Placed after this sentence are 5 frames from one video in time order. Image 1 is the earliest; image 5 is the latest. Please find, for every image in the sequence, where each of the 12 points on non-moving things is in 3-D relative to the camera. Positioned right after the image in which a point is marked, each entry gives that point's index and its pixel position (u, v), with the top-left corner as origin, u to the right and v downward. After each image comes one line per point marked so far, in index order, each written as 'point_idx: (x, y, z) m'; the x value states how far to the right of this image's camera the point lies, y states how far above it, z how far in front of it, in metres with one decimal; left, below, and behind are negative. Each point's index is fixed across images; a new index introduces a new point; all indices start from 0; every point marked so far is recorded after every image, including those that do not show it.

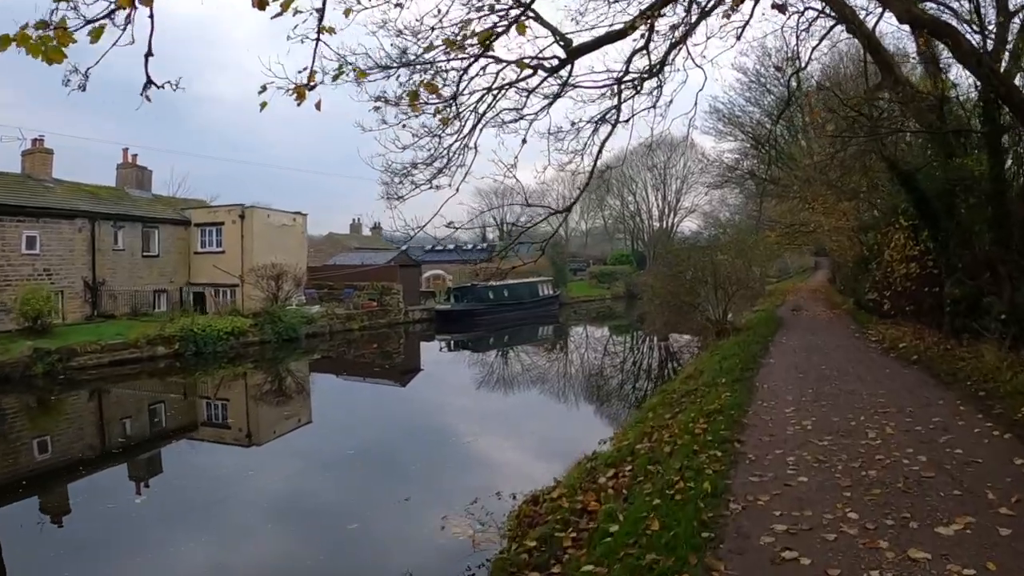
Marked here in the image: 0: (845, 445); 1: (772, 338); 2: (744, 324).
0: (+2.7, -1.3, +5.4) m
1: (+4.7, -0.9, +12.0) m
2: (+6.1, -0.9, +17.5) m
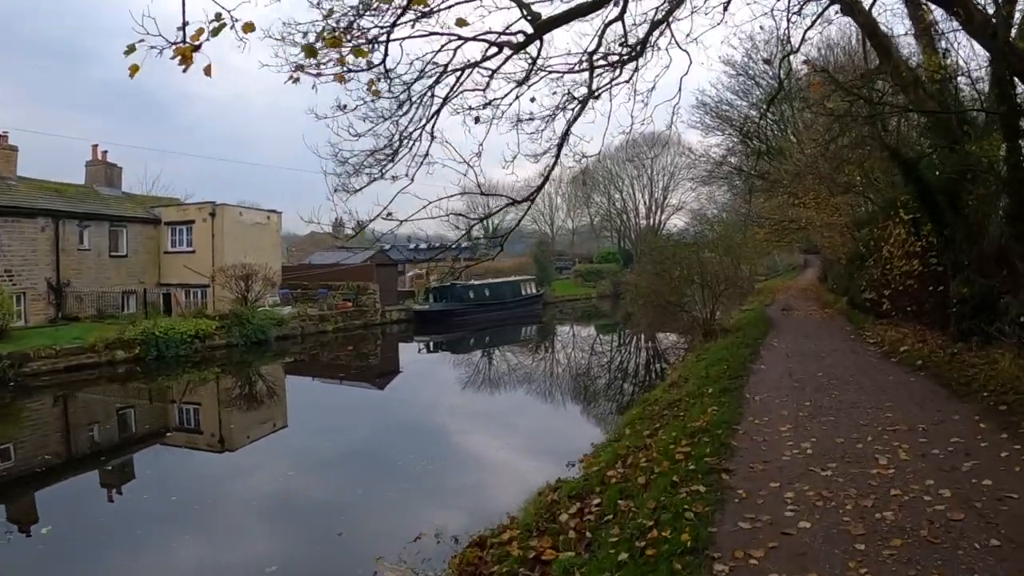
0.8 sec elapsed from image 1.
0: (+2.3, -1.3, +4.5) m
1: (+4.2, -0.9, +11.2) m
2: (+5.5, -0.9, +16.7) m
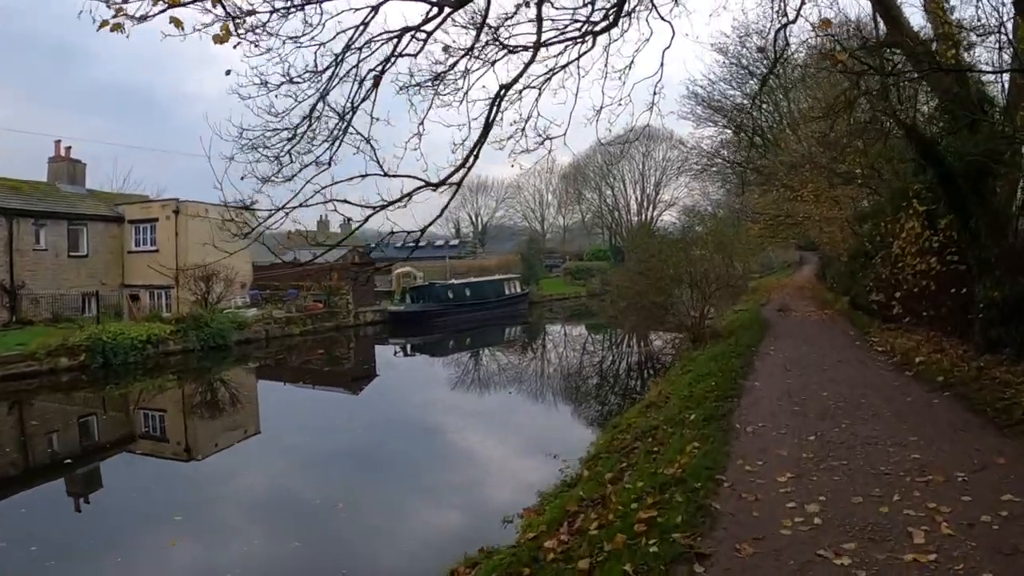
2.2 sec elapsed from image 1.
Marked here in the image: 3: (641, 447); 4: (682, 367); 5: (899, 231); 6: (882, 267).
0: (+1.7, -1.3, +3.2) m
1: (+3.6, -0.9, +9.9) m
2: (+4.9, -0.9, +15.3) m
3: (+1.1, -1.4, +5.8) m
4: (+2.5, -1.2, +9.7) m
5: (+5.6, +0.8, +9.5) m
6: (+5.7, +0.3, +10.2) m
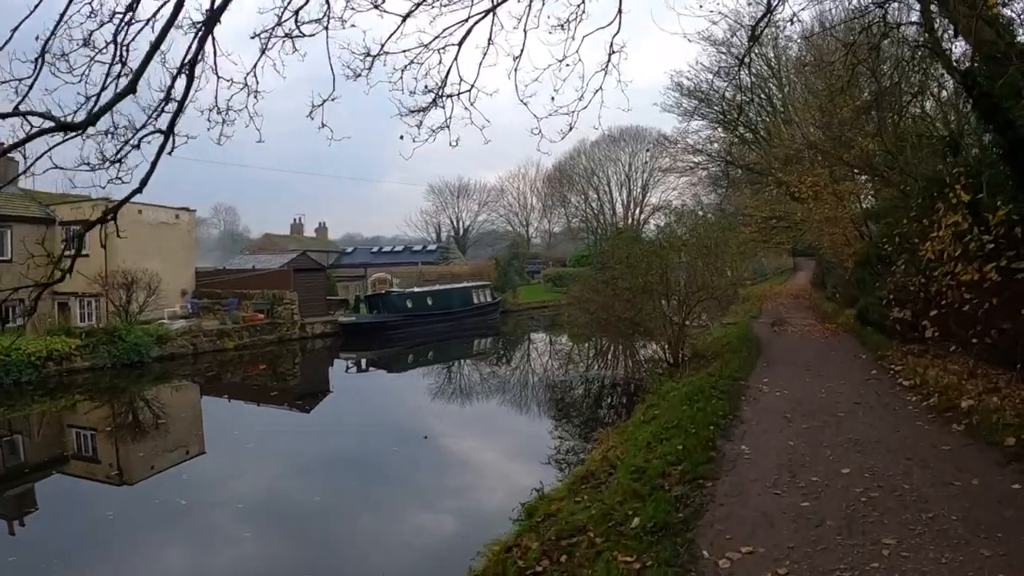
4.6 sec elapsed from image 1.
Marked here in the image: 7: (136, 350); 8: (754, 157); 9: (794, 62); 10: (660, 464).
0: (+0.8, -1.4, +0.8) m
1: (+2.6, -1.1, +7.5) m
2: (+3.8, -1.1, +13.0) m
3: (+0.2, -1.5, +3.5) m
4: (+1.5, -1.3, +7.4) m
5: (+4.6, +0.6, +7.3) m
6: (+4.7, +0.1, +7.9) m
7: (-10.1, -1.7, +18.1) m
8: (+6.6, +3.6, +18.2) m
9: (+6.9, +5.4, +16.2) m
10: (+1.0, -1.2, +4.7) m
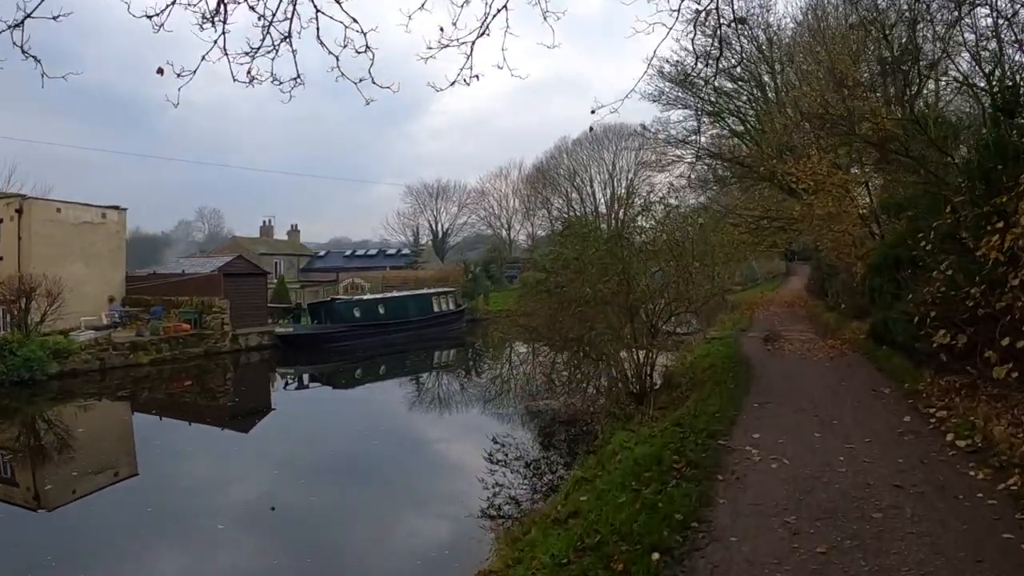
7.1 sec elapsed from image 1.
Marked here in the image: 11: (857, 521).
0: (-0.1, -1.5, -1.5) m
1: (+1.7, -1.2, +5.2) m
2: (+2.8, -1.3, +10.7) m
3: (-0.8, -1.6, +1.1) m
4: (+0.5, -1.4, +5.1) m
5: (+3.6, +0.5, +5.0) m
6: (+3.7, 0.0, +5.6) m
7: (-11.2, -1.8, +15.6) m
8: (+5.5, +3.4, +15.9) m
9: (+5.8, +5.2, +13.9) m
10: (+0.1, -1.3, +2.3) m
11: (+1.8, -1.2, +3.5) m
